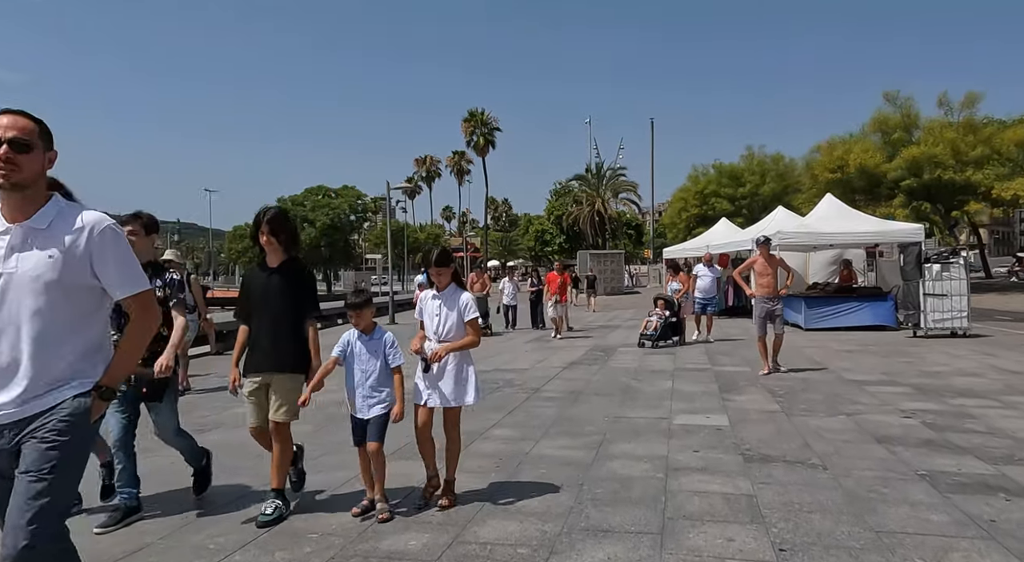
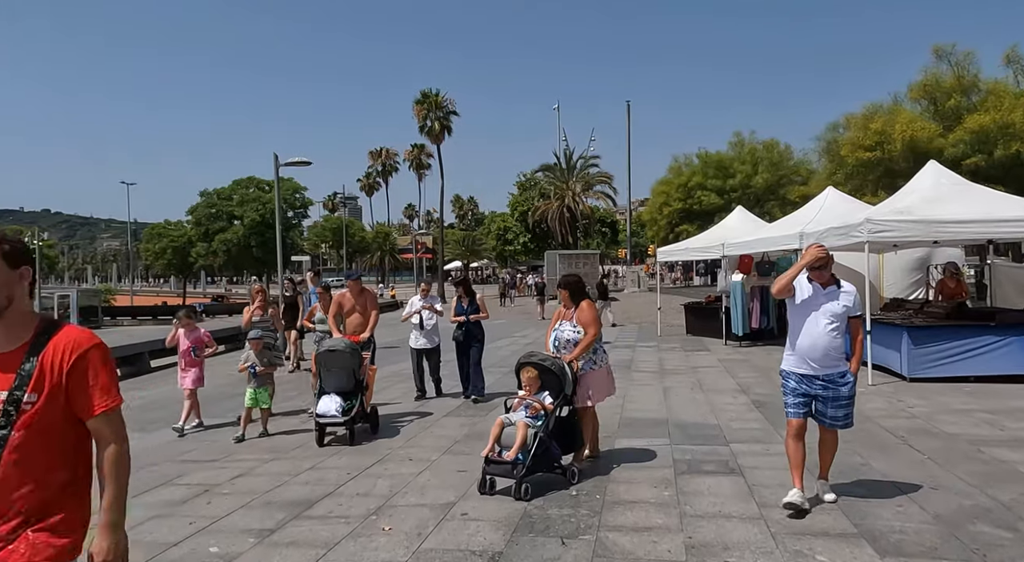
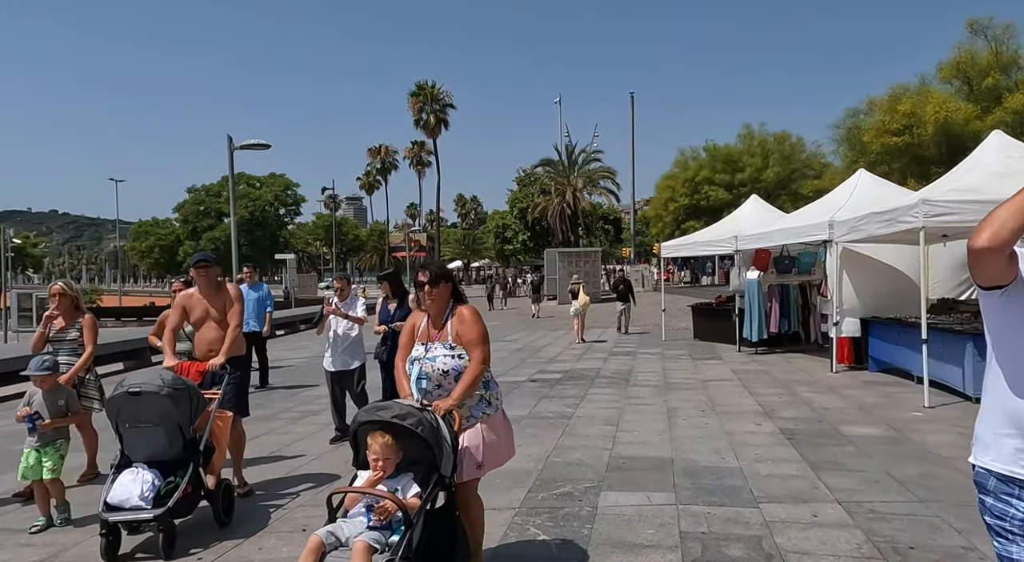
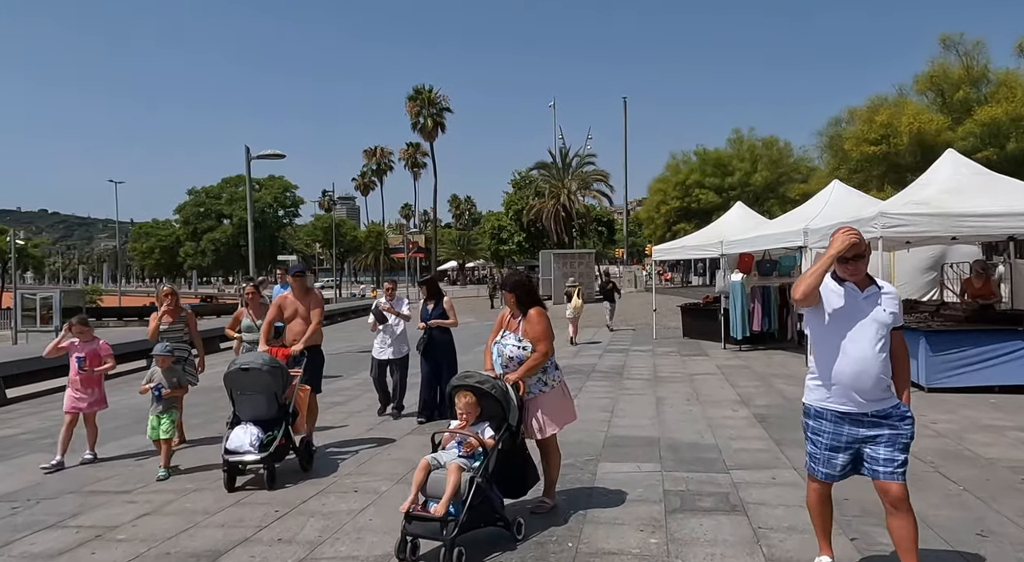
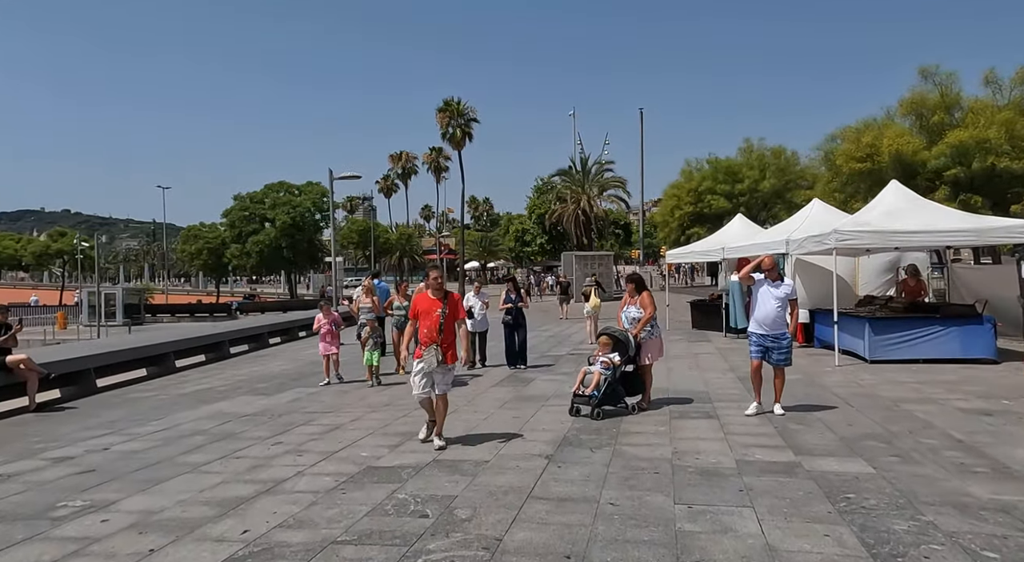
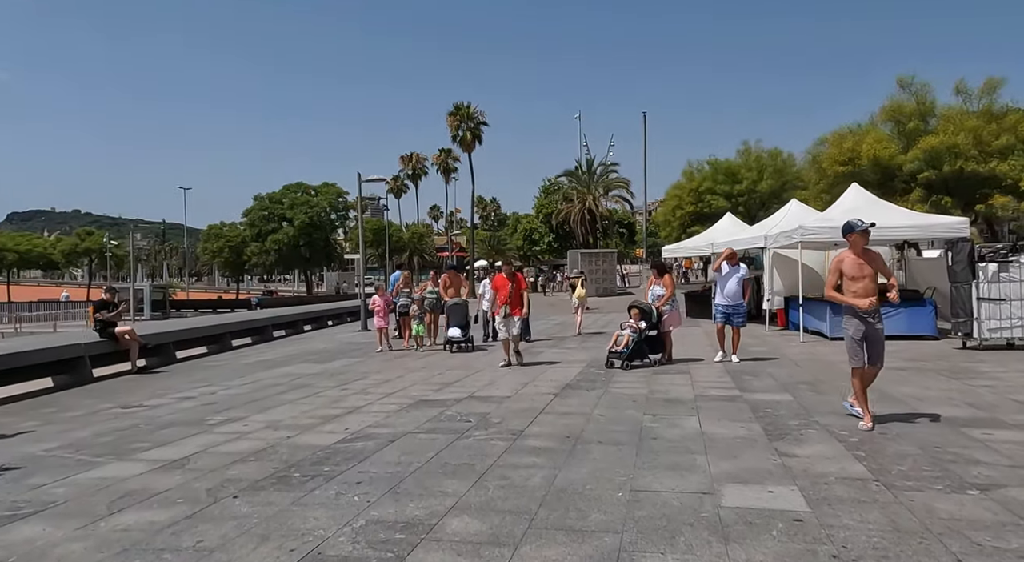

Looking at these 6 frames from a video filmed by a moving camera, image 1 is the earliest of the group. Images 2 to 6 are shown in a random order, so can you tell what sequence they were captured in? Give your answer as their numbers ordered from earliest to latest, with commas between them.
6, 5, 2, 4, 3
